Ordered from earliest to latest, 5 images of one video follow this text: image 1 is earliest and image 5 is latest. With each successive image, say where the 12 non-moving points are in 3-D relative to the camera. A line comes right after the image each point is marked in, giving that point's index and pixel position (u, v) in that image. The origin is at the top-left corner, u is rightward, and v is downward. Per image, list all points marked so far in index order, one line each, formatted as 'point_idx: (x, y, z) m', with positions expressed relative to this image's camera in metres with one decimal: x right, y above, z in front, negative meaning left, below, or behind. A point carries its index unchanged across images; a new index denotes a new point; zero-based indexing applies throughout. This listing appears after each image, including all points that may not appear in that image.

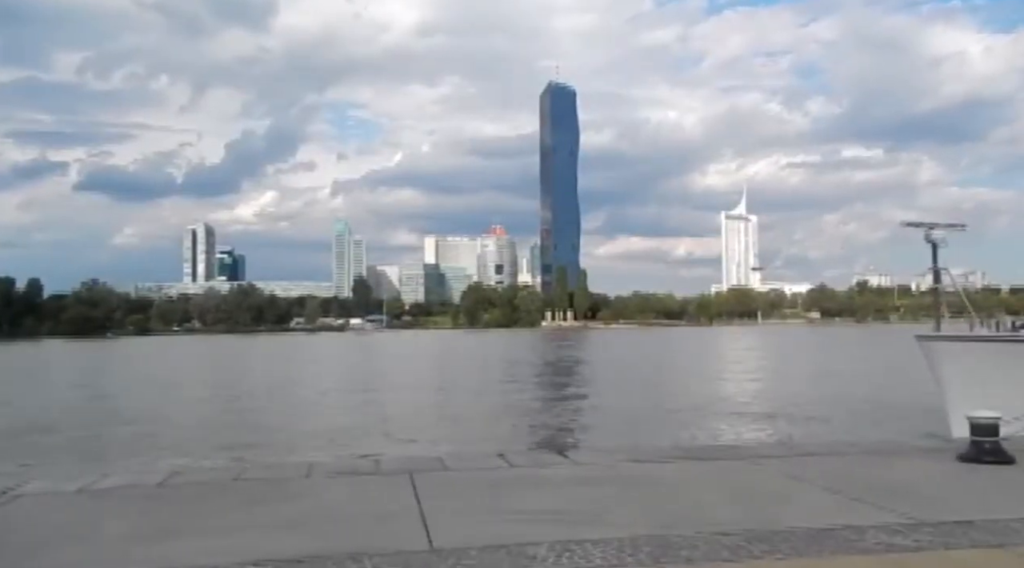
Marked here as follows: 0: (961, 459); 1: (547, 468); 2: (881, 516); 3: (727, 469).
0: (+4.8, -1.9, +8.5) m
1: (+0.3, -2.1, +8.8) m
2: (+2.8, -1.8, +6.1) m
3: (+2.1, -1.9, +8.3) m
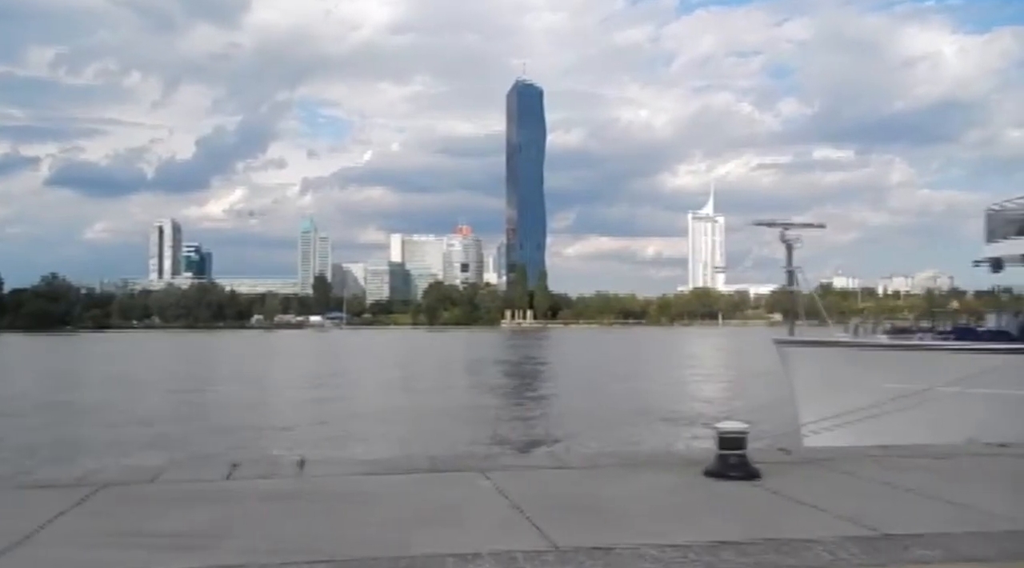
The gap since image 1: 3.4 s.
0: (+2.0, -1.9, +7.8) m
1: (-2.5, -2.0, +8.1) m
2: (0.0, -1.8, +5.4) m
3: (-0.7, -1.9, +7.6) m
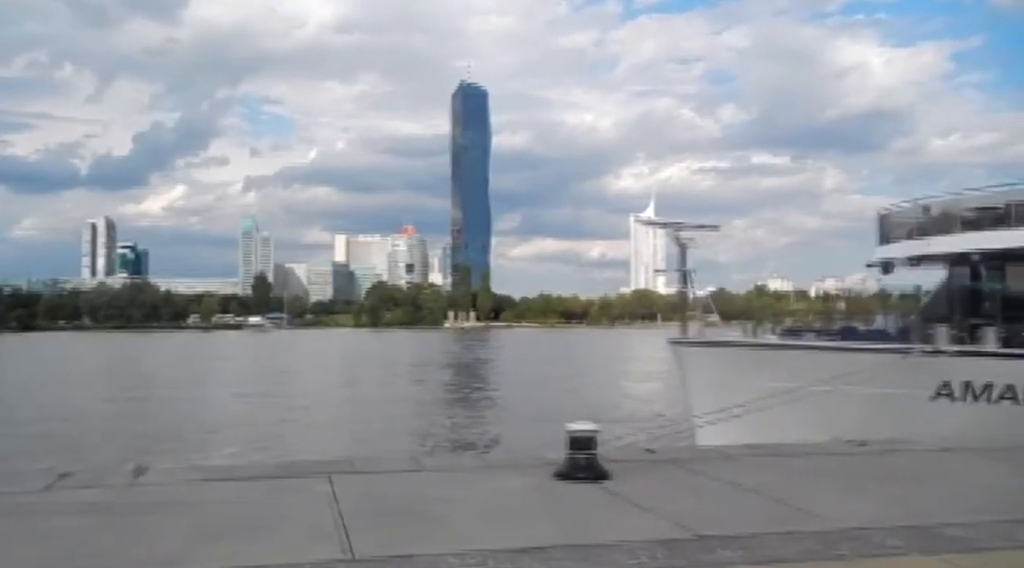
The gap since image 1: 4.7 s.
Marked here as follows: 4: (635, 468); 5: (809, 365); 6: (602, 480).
0: (+0.5, -1.9, +7.7) m
1: (-4.1, -2.0, +7.8) m
2: (-1.3, -1.8, +5.2) m
3: (-2.2, -1.9, +7.3) m
4: (+1.3, -1.9, +8.0) m
5: (+4.9, -1.3, +12.9) m
6: (+0.9, -1.9, +7.5) m
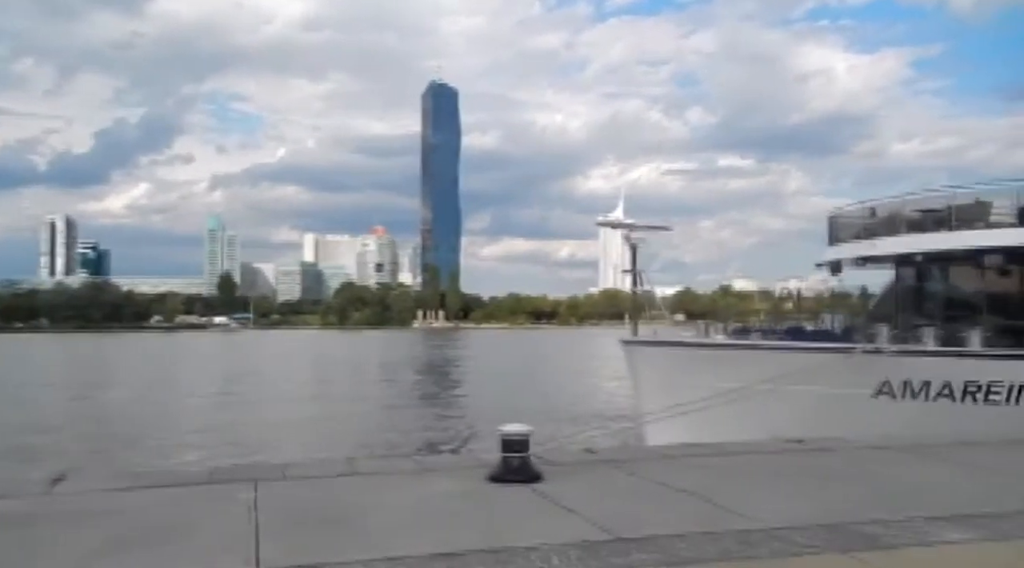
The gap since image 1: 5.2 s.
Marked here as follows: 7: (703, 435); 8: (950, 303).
0: (-0.2, -1.9, +7.7) m
1: (-4.7, -2.0, +7.5) m
2: (-1.9, -1.8, +5.0) m
3: (-2.8, -1.9, +7.2) m
4: (+0.6, -1.9, +8.0) m
5: (+4.1, -1.3, +13.0) m
6: (+0.2, -1.9, +7.5) m
7: (+3.3, -2.6, +13.7) m
8: (+7.1, -0.3, +12.8) m
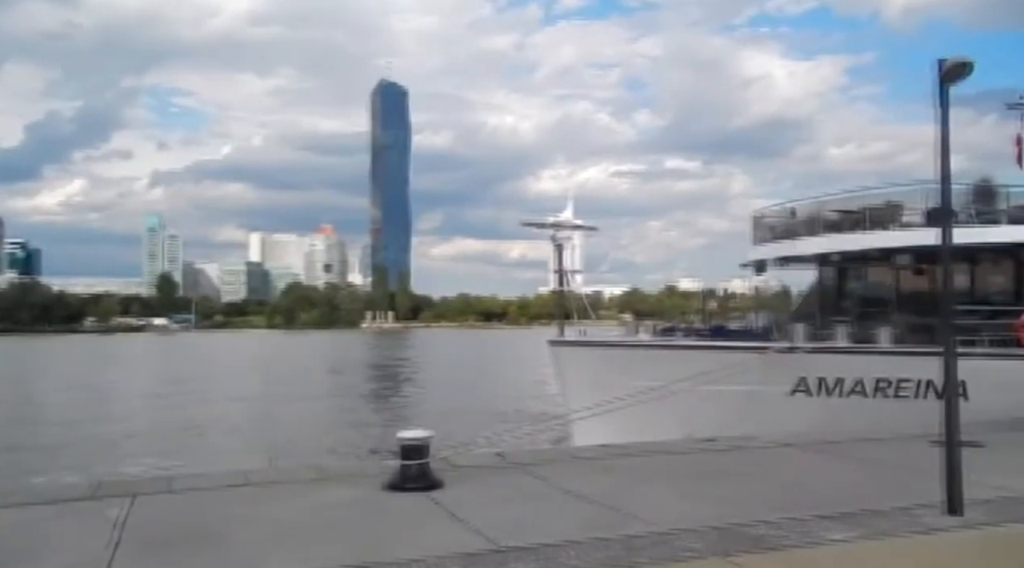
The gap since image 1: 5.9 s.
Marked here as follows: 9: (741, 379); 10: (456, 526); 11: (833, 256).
0: (-1.2, -1.9, +7.4) m
1: (-5.6, -2.0, +7.1) m
2: (-2.7, -1.8, +4.7) m
3: (-3.8, -1.9, +6.8) m
4: (-0.4, -1.9, +7.8) m
5: (+2.8, -1.3, +13.0) m
6: (-0.7, -1.9, +7.3) m
7: (+2.0, -2.6, +13.7) m
8: (+5.8, -0.3, +13.0) m
9: (+3.6, -1.5, +12.5) m
10: (-0.4, -1.8, +6.0) m
11: (+5.5, +0.5, +13.4) m
